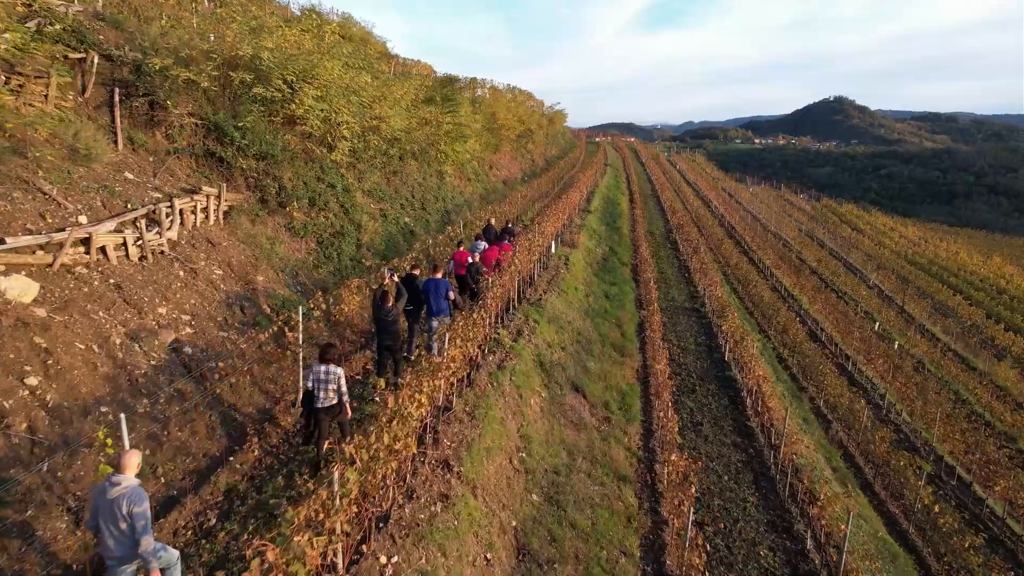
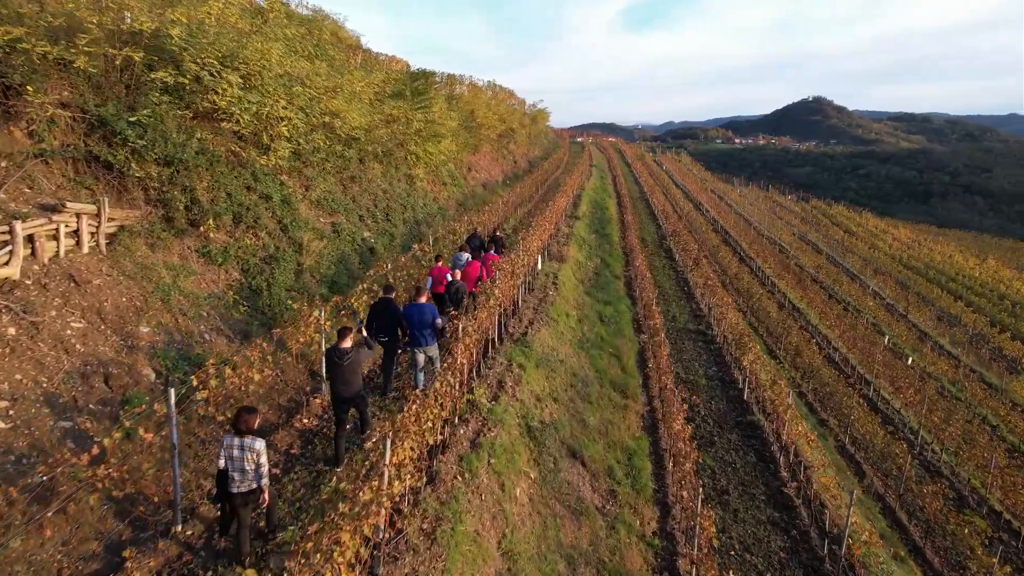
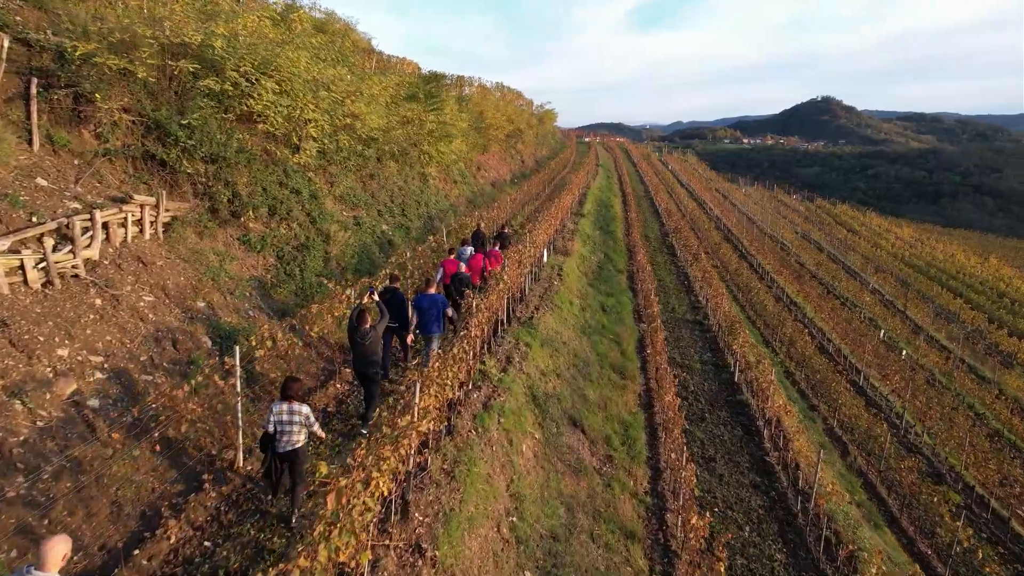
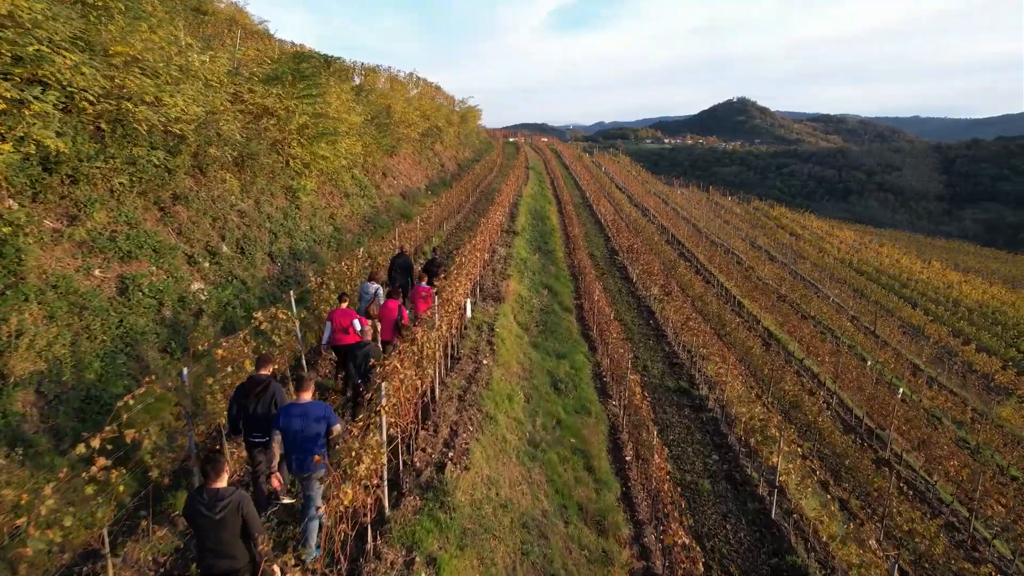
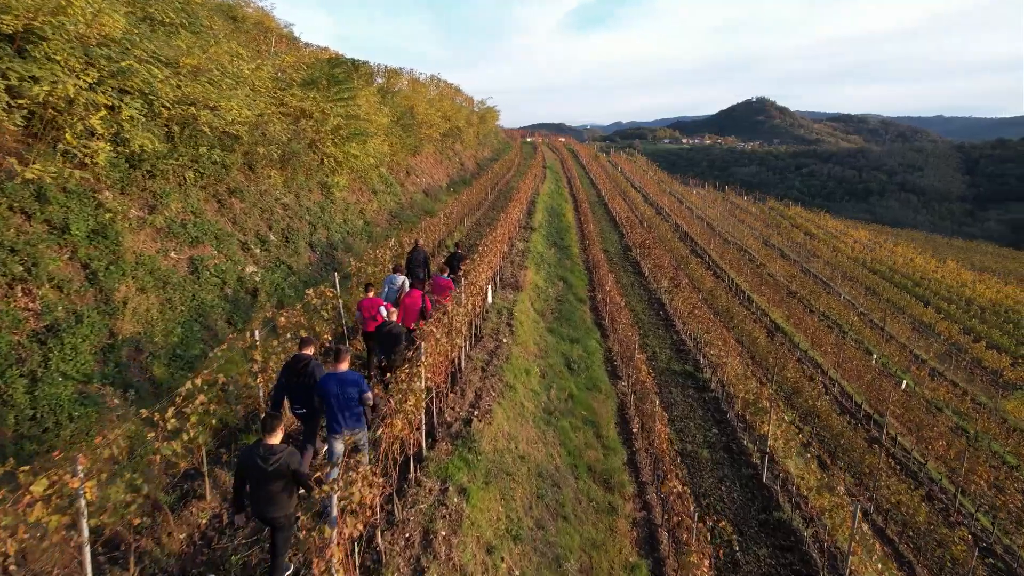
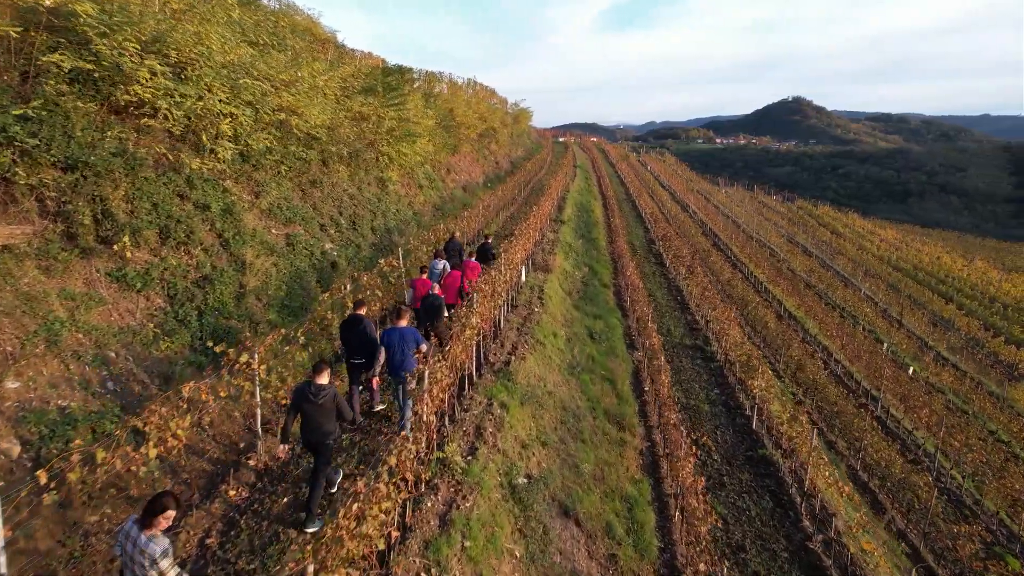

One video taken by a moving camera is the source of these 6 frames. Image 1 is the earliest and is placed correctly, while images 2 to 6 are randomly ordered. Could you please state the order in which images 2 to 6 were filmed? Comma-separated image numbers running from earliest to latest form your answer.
3, 2, 6, 5, 4
